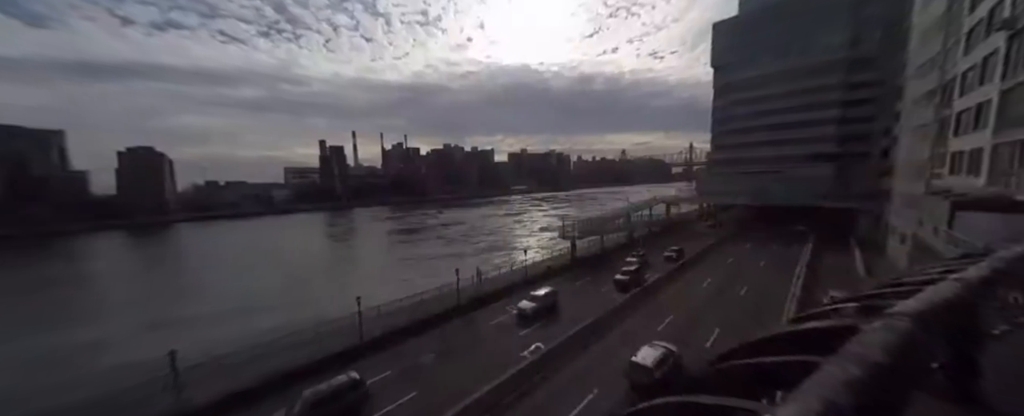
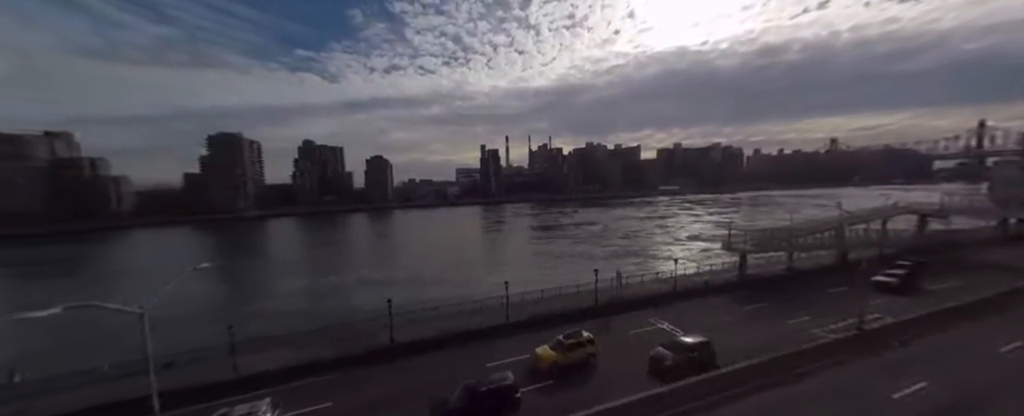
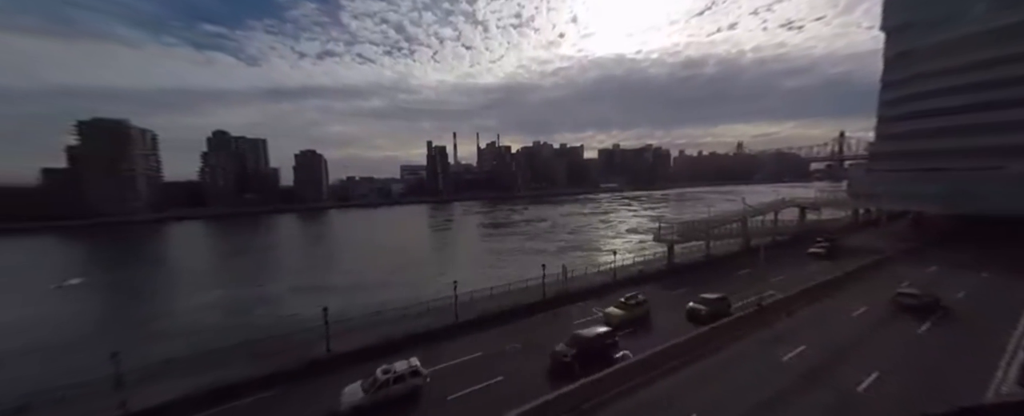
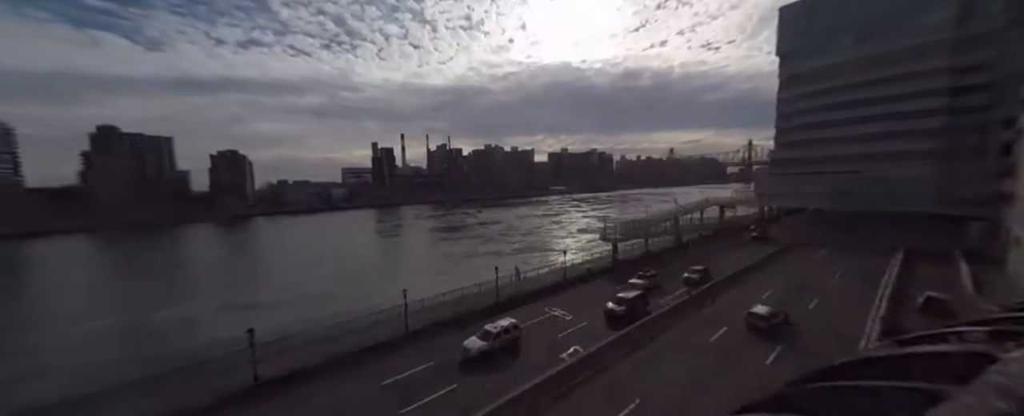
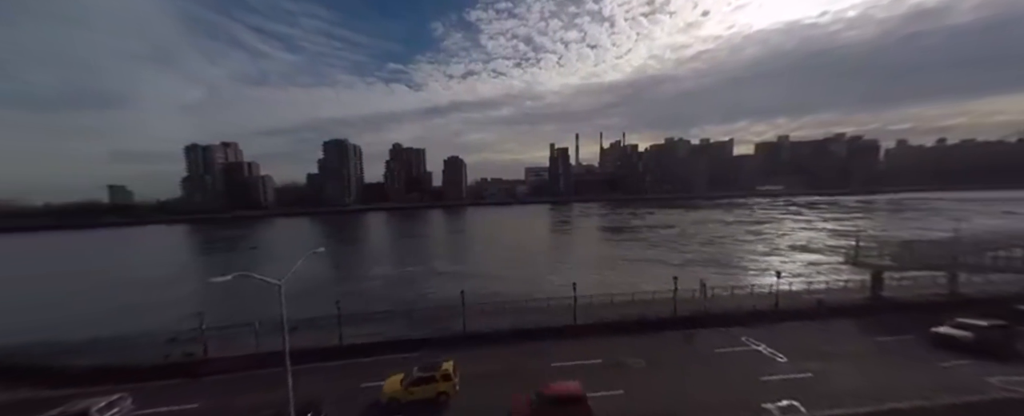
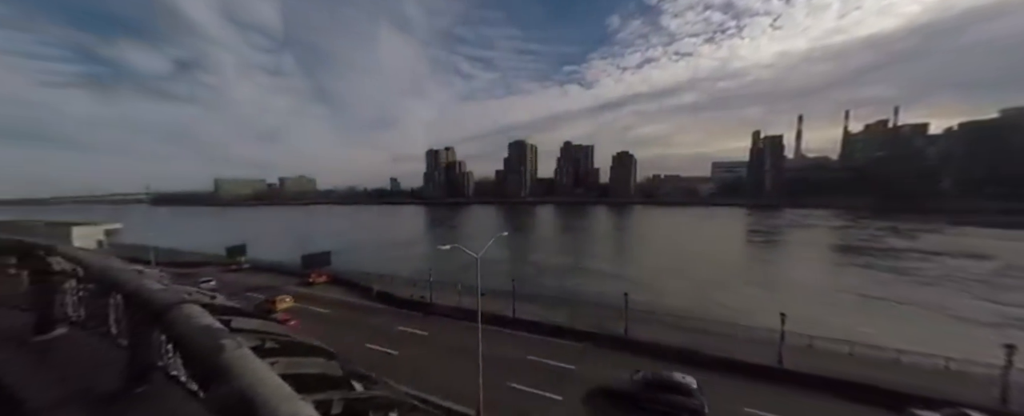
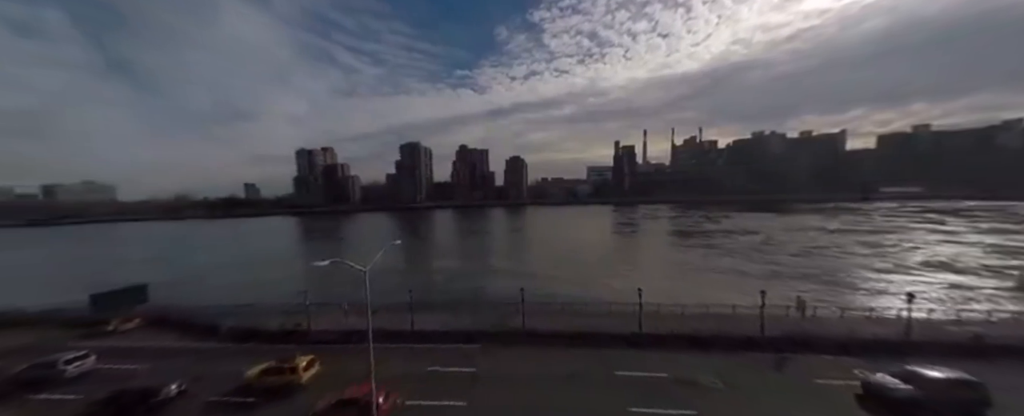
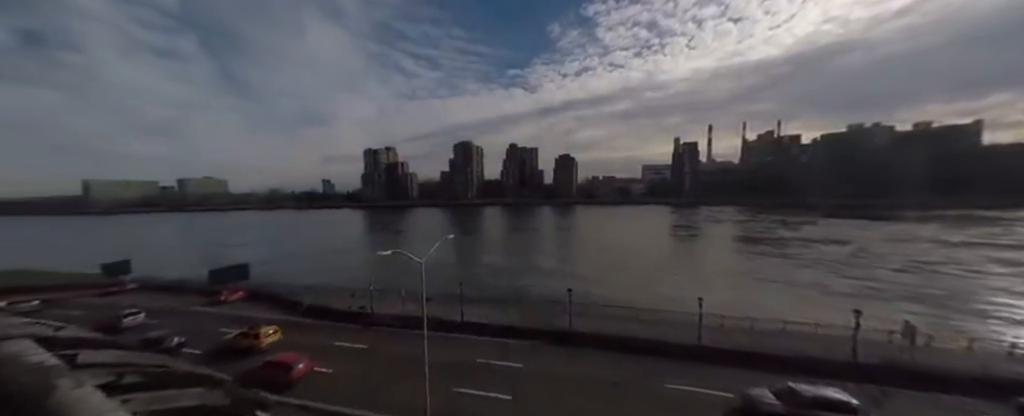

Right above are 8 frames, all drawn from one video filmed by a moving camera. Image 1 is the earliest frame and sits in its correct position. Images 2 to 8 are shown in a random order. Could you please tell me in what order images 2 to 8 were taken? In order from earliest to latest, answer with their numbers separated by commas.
4, 3, 2, 5, 7, 8, 6
